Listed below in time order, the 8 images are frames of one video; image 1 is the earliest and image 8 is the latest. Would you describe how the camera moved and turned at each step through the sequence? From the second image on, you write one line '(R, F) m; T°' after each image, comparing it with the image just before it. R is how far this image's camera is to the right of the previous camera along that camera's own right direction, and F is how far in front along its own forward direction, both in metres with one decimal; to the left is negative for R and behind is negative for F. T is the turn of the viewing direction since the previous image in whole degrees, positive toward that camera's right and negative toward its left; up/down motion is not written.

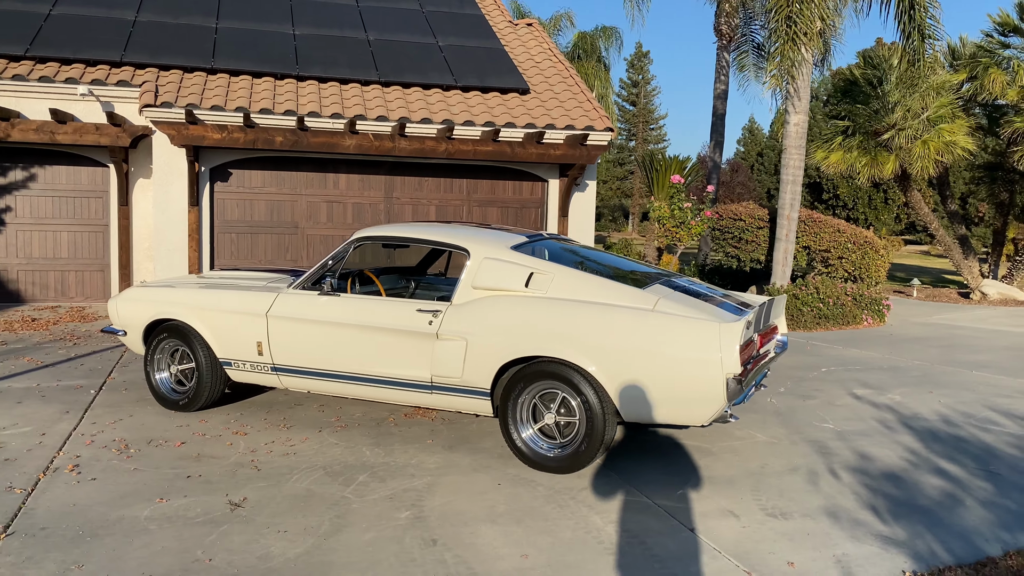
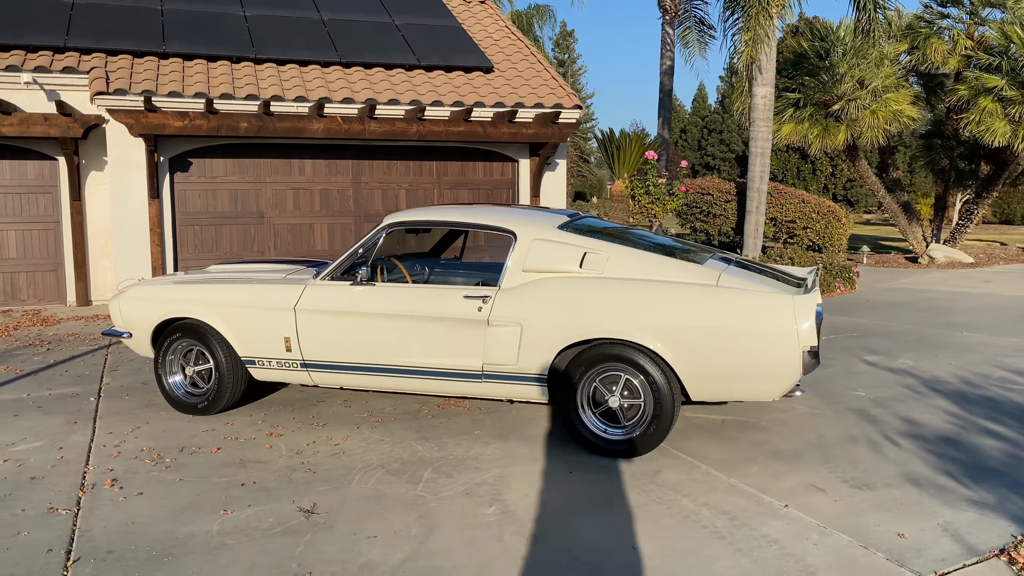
(-0.7, +0.2) m; +5°
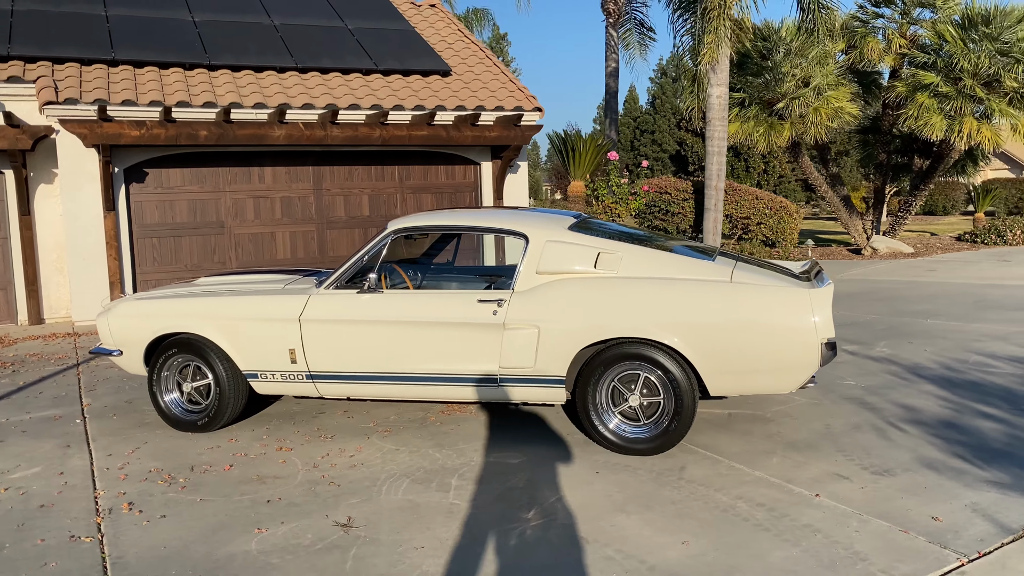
(-0.4, 0.0) m; +4°
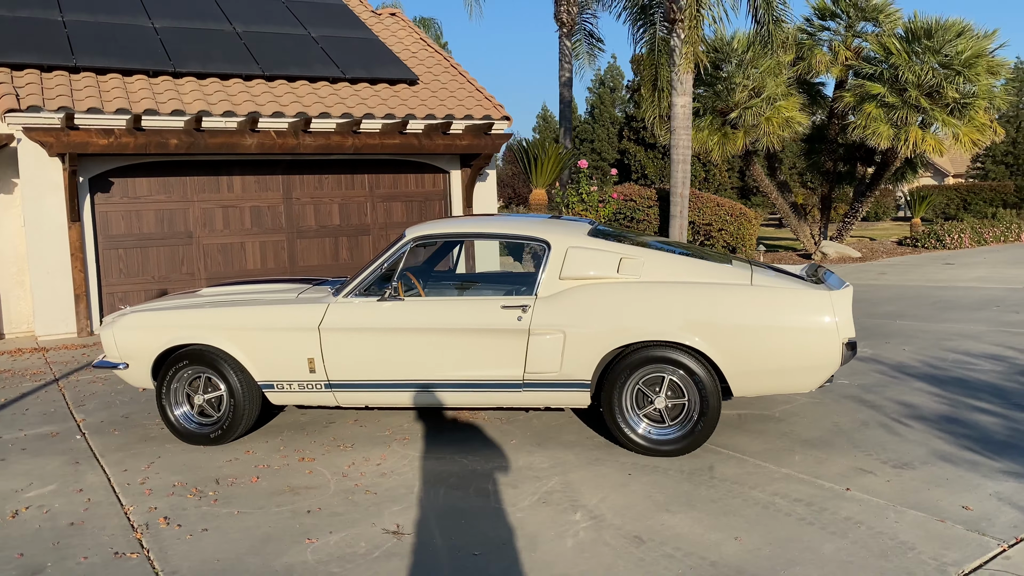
(-0.5, 0.0) m; +4°
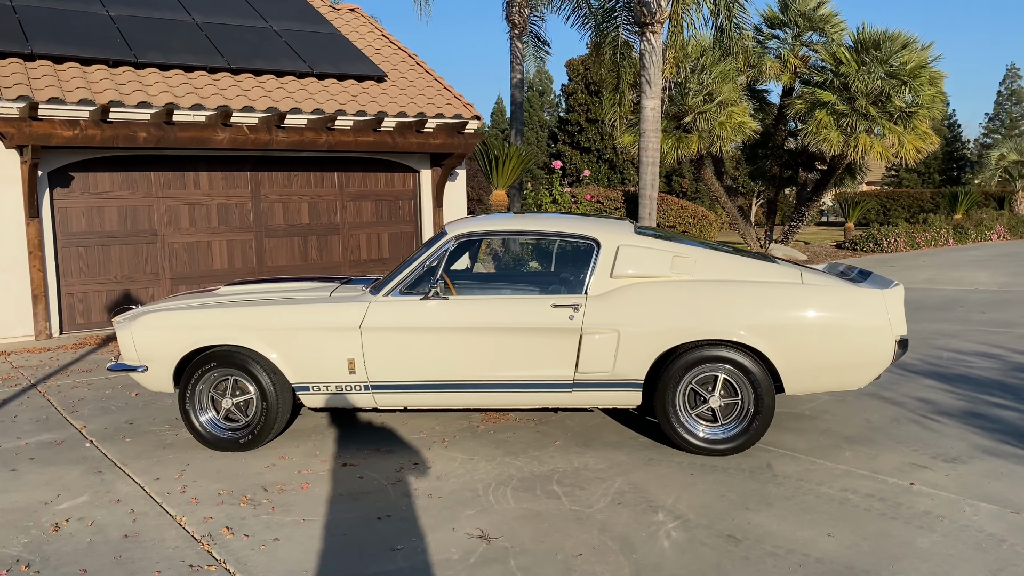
(-0.7, +0.1) m; +5°
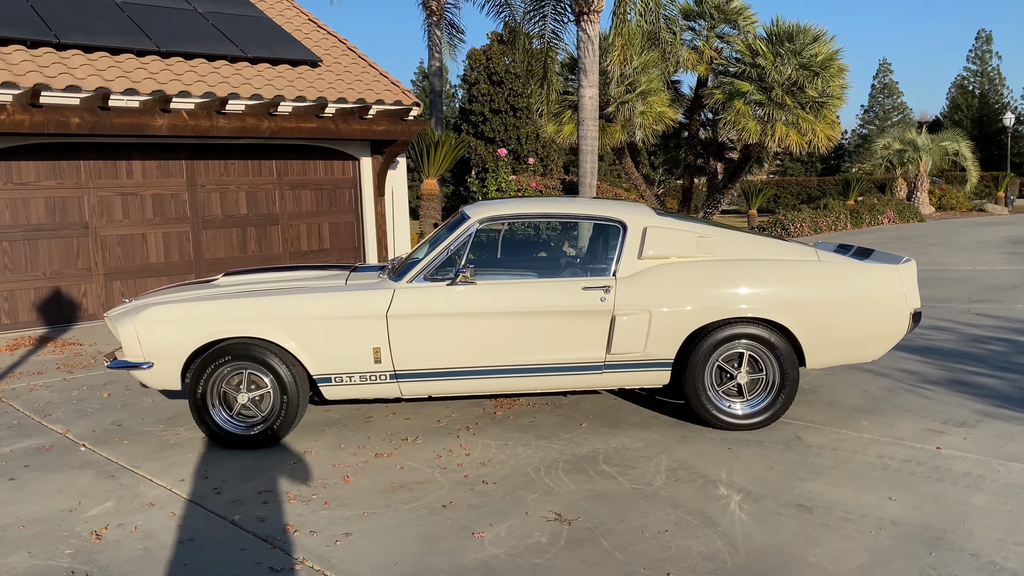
(-0.8, +0.1) m; +7°
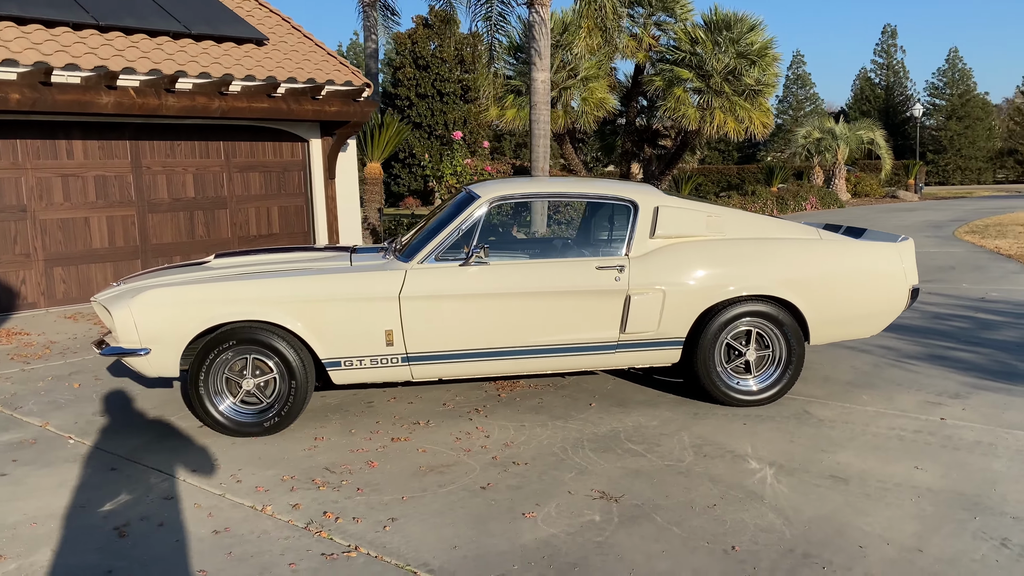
(-0.5, +0.1) m; +5°
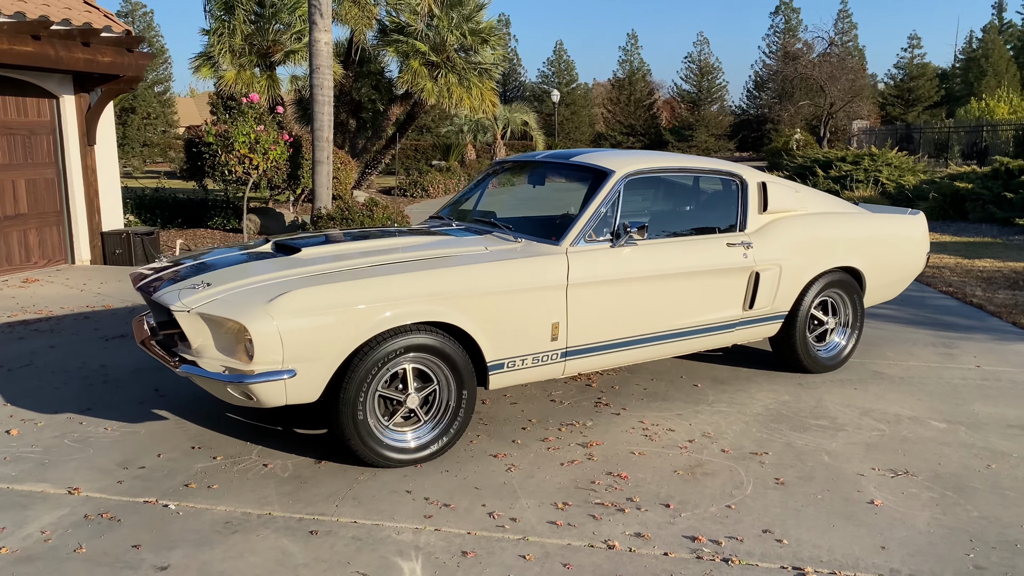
(-2.7, +1.1) m; +26°
